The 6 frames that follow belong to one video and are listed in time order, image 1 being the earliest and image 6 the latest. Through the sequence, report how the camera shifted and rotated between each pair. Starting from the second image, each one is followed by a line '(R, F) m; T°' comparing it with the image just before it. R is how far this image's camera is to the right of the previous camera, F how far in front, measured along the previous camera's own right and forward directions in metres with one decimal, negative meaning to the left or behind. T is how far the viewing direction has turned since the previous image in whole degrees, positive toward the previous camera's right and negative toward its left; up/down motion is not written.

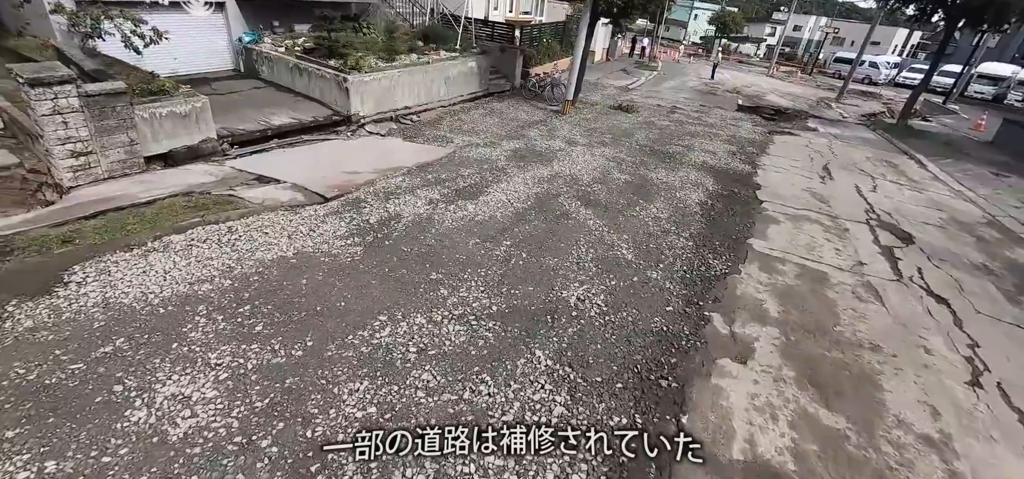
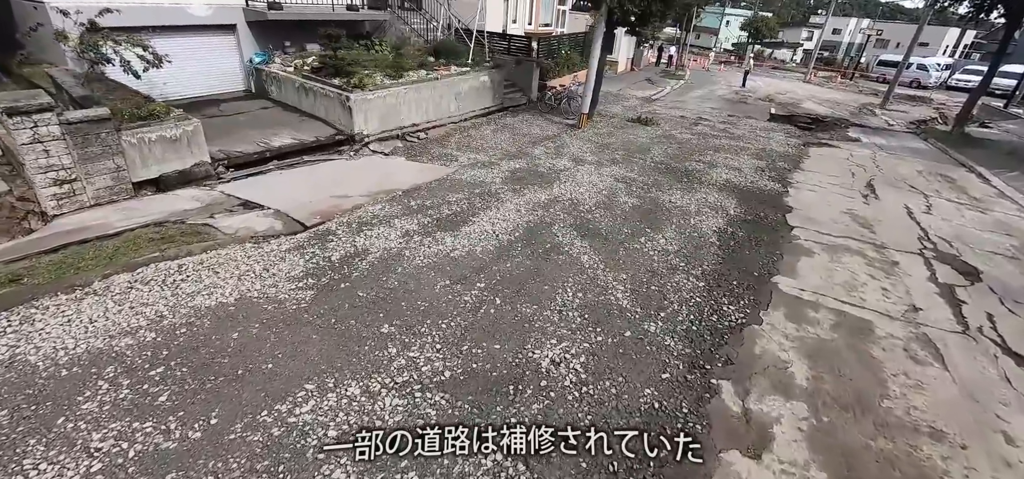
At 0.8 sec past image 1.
(+0.6, +0.7) m; -4°
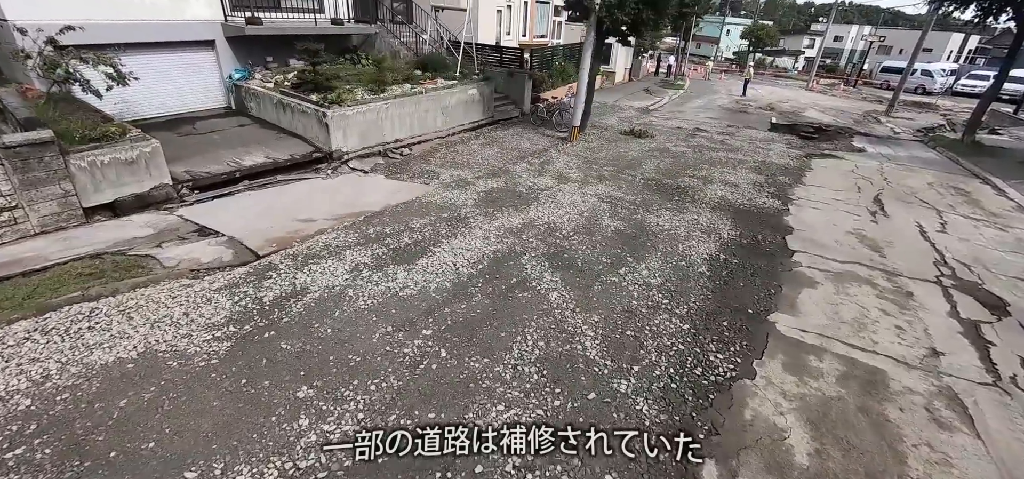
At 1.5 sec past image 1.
(+0.5, +0.6) m; -1°
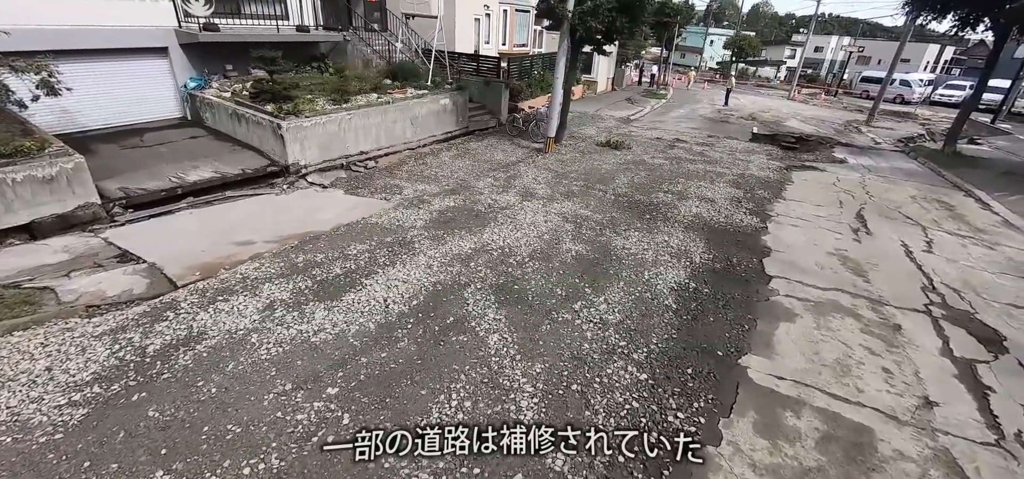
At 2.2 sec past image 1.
(+0.5, +0.6) m; +1°
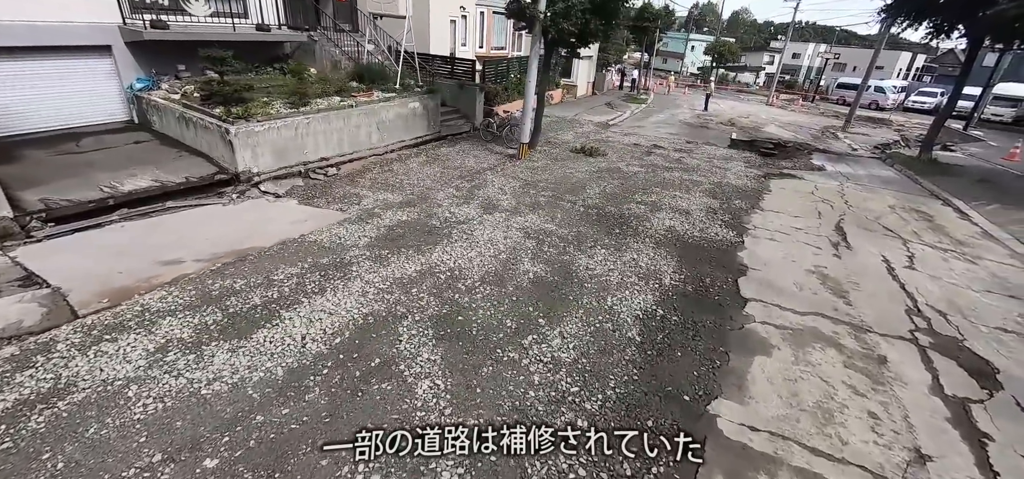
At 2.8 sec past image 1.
(+0.4, +0.5) m; +2°
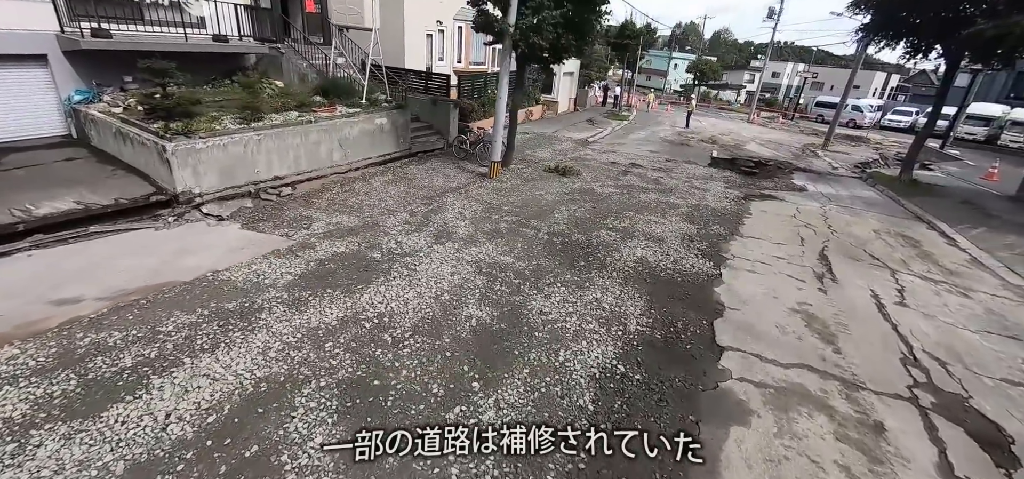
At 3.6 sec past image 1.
(+0.5, +0.7) m; +2°
